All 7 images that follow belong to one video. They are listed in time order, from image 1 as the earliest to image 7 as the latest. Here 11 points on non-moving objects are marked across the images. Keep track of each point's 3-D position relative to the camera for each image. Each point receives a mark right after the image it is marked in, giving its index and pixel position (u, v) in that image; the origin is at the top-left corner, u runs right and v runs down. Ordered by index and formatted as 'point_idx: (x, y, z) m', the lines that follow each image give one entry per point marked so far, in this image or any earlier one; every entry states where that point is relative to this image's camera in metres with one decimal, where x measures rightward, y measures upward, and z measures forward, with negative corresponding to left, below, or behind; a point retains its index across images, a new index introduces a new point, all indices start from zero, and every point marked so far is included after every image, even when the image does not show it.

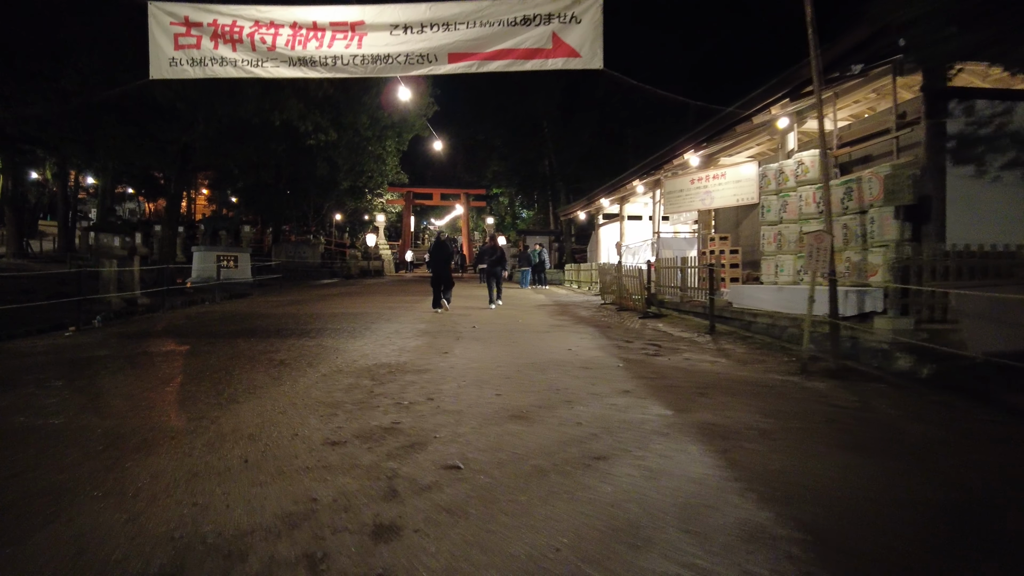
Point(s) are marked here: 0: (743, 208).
0: (+4.8, +1.7, +14.0) m
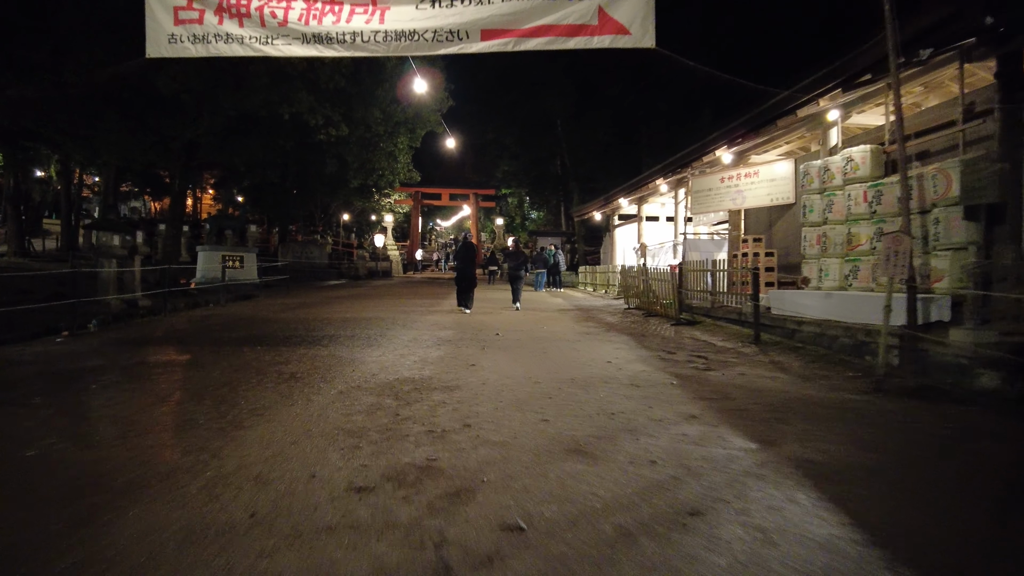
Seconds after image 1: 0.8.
0: (+5.2, +1.6, +13.2) m
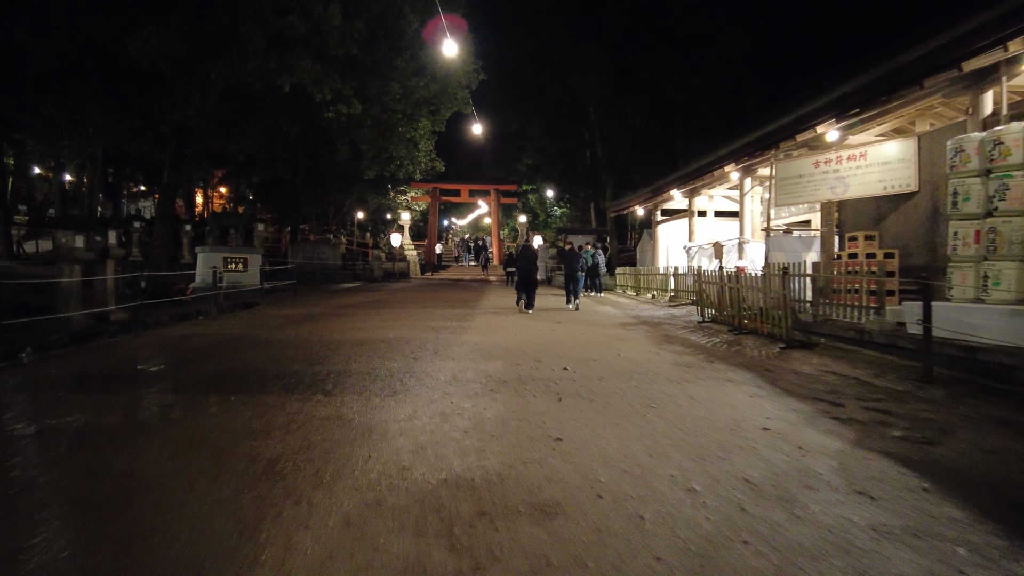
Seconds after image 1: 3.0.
0: (+6.0, +1.4, +10.7) m
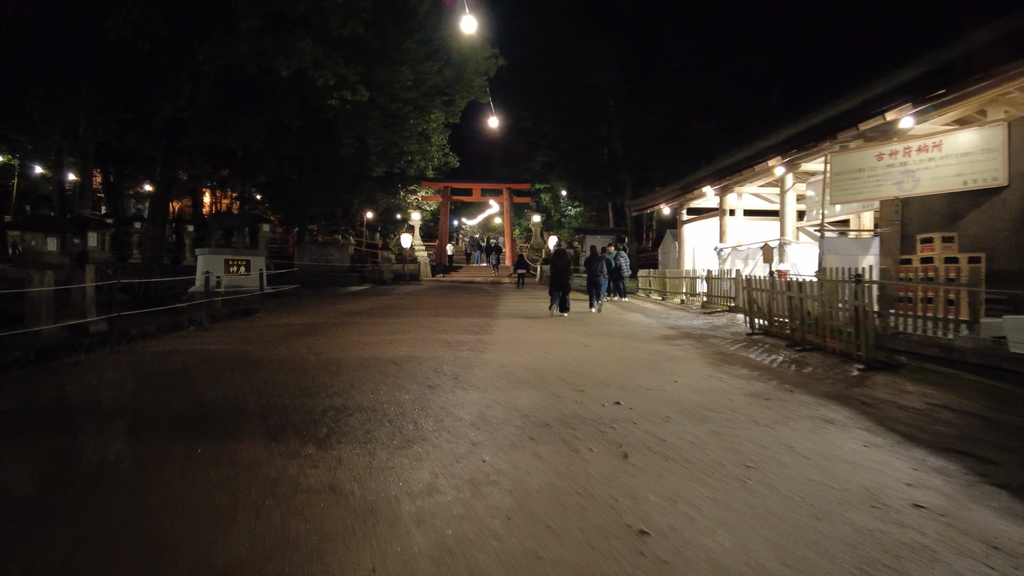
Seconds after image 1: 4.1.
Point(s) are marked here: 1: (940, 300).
0: (+6.4, +1.3, +9.4) m
1: (+5.1, -0.1, +7.9) m
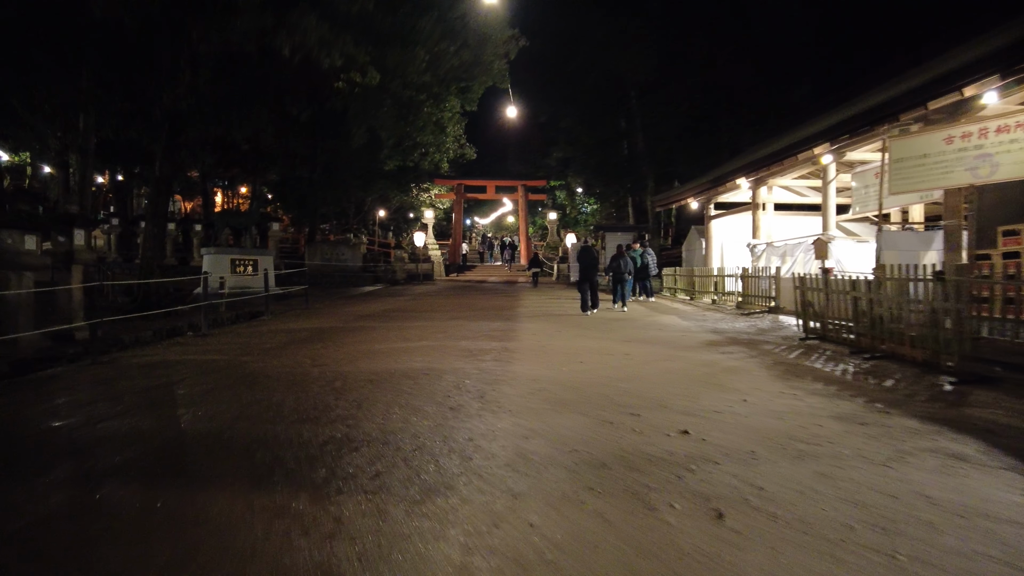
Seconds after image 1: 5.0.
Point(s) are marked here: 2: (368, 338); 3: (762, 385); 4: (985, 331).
0: (+6.7, +1.3, +8.3) m
1: (+5.4, -0.1, +6.8) m
2: (-1.9, -0.7, +9.1) m
3: (+2.2, -0.8, +6.0) m
4: (+5.2, -0.5, +7.3) m
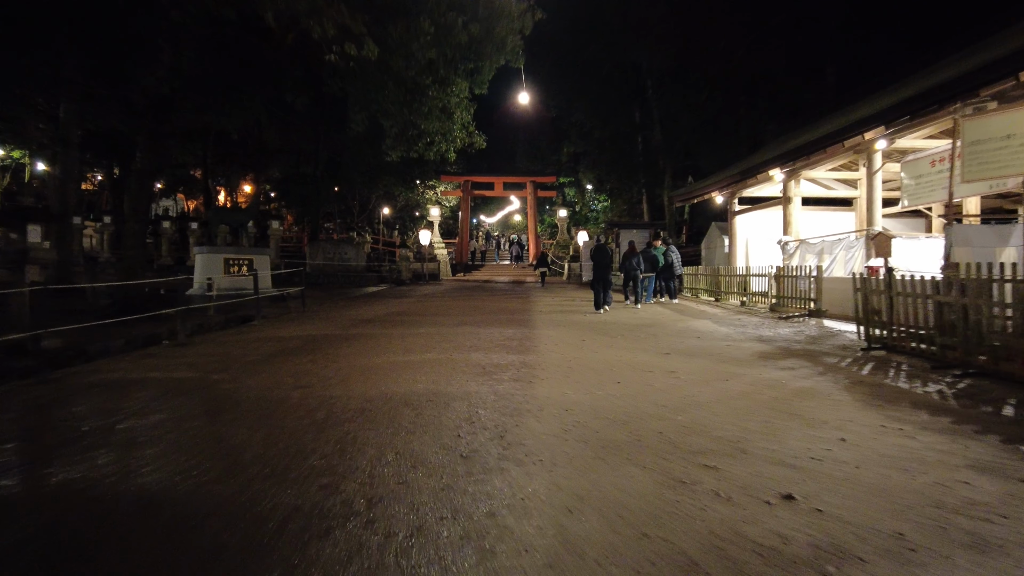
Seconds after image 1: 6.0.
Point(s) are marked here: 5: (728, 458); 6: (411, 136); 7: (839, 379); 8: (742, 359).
0: (+6.9, +1.3, +7.0) m
1: (+5.6, -0.2, +5.5) m
2: (-1.7, -0.7, +7.9) m
3: (+2.4, -0.9, +4.8) m
4: (+5.4, -0.5, +6.1) m
5: (+1.2, -0.9, +3.7) m
6: (-2.1, +3.1, +13.6) m
7: (+2.9, -0.8, +6.1) m
8: (+2.4, -0.7, +7.1) m
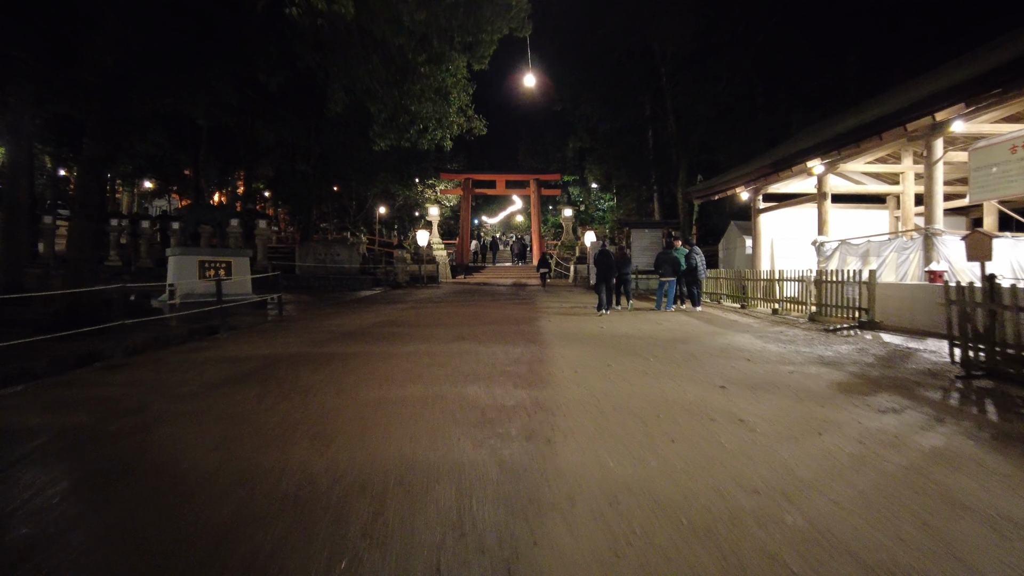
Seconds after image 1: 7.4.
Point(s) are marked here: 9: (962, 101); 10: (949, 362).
0: (+7.0, +1.2, +5.3) m
1: (+5.7, -0.3, +3.9) m
2: (-1.7, -0.8, +6.2) m
3: (+2.4, -1.0, +3.1) m
4: (+5.4, -0.6, +4.4) m
5: (+1.2, -1.0, +2.1) m
6: (-2.0, +3.0, +12.0) m
7: (+3.0, -0.9, +4.4) m
8: (+2.5, -0.9, +5.4) m
9: (+5.7, +2.4, +8.7) m
10: (+4.7, -0.8, +7.4) m
